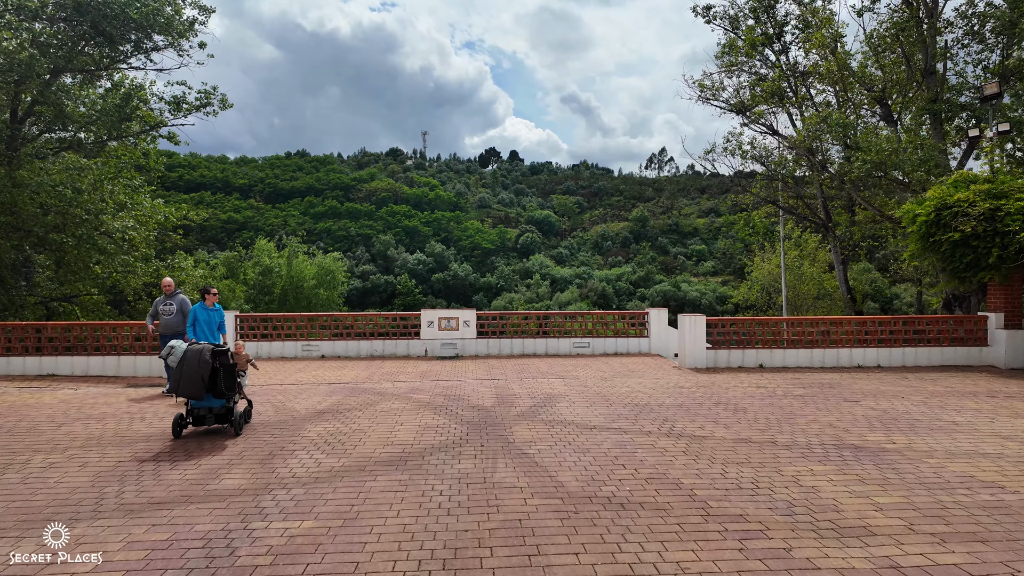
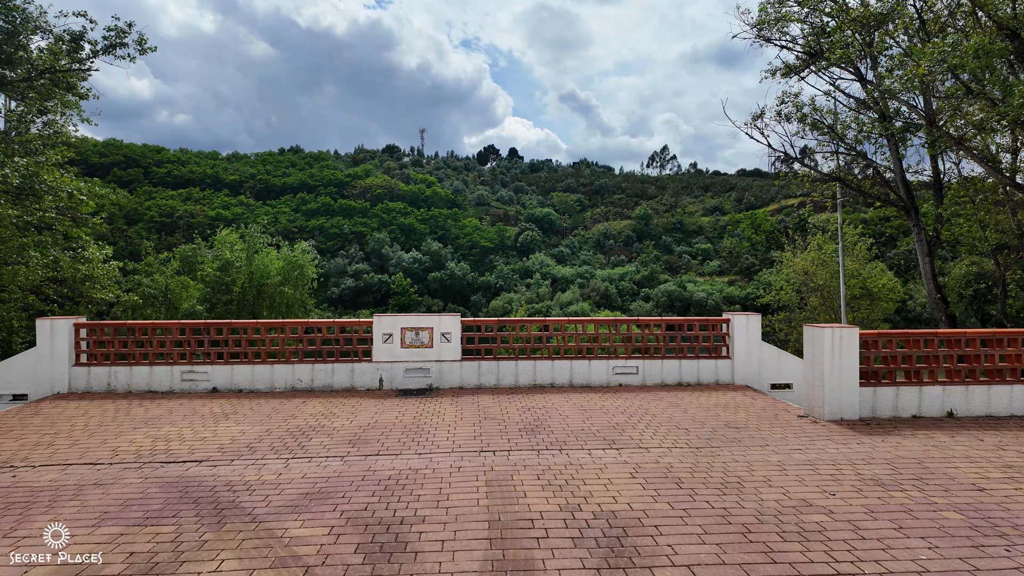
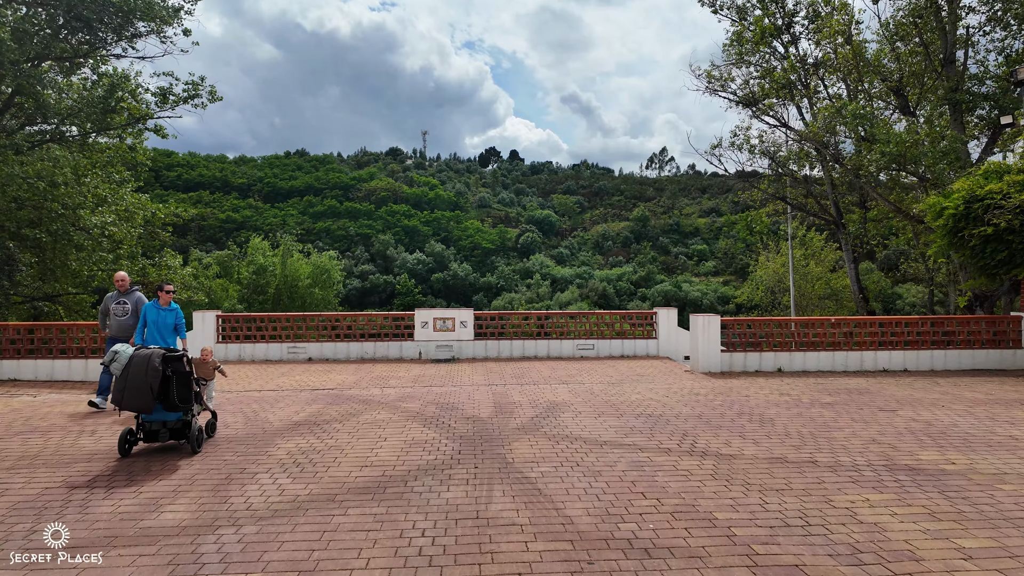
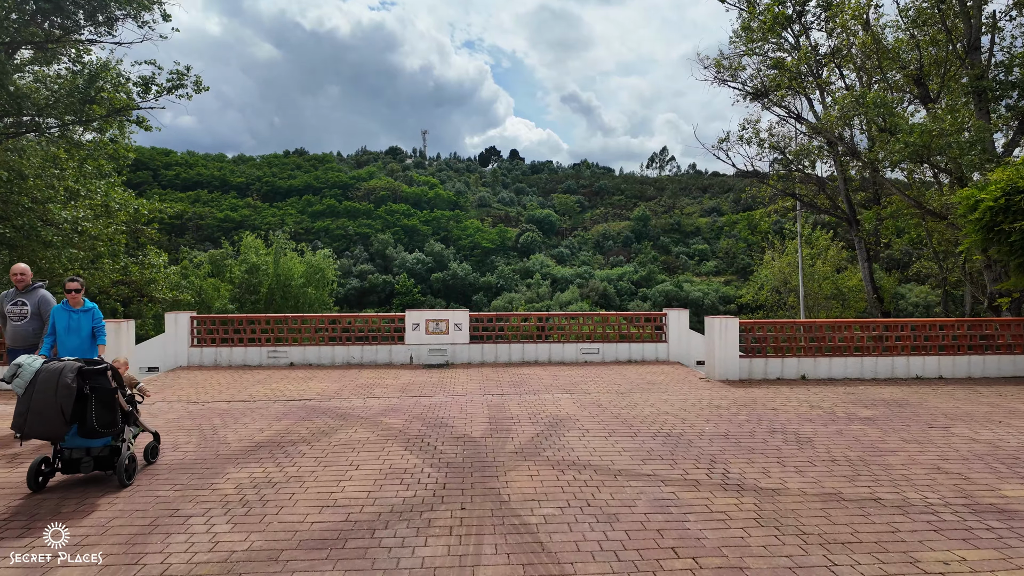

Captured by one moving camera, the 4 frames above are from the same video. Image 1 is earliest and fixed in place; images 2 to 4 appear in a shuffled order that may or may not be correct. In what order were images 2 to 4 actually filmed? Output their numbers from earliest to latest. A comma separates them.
3, 4, 2
